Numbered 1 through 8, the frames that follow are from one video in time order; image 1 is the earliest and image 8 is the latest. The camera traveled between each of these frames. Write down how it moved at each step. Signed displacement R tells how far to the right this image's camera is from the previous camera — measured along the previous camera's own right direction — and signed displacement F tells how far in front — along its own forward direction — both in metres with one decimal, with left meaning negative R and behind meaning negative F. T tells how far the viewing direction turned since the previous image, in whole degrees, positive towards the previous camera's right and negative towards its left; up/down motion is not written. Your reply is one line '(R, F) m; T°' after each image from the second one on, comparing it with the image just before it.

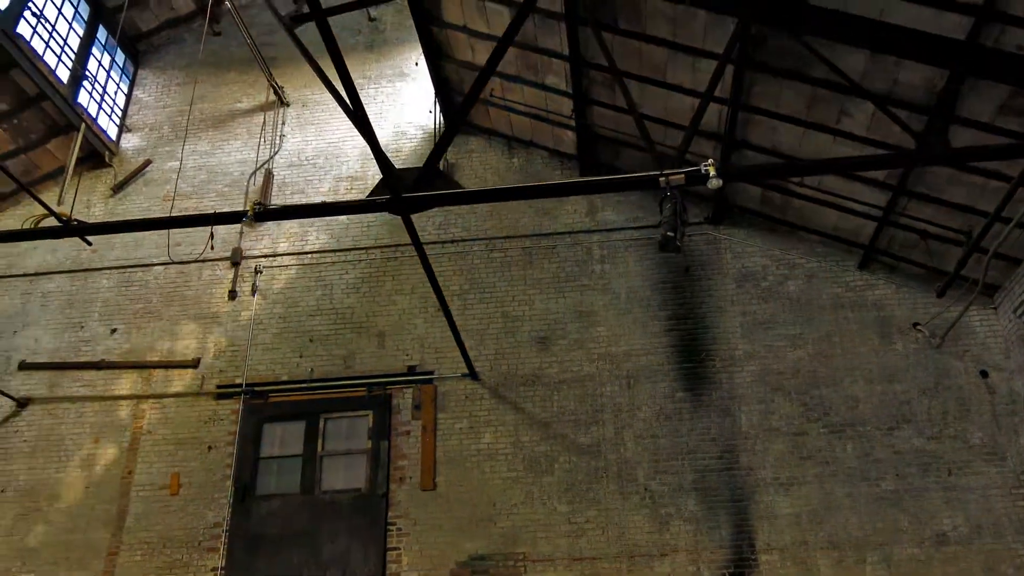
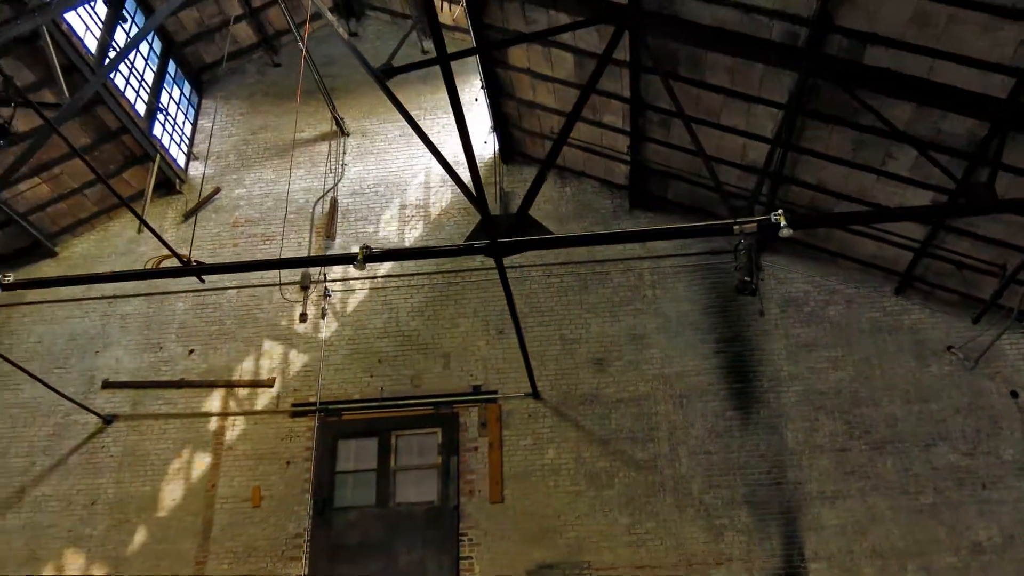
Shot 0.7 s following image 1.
(-1.1, -0.6) m; 0°
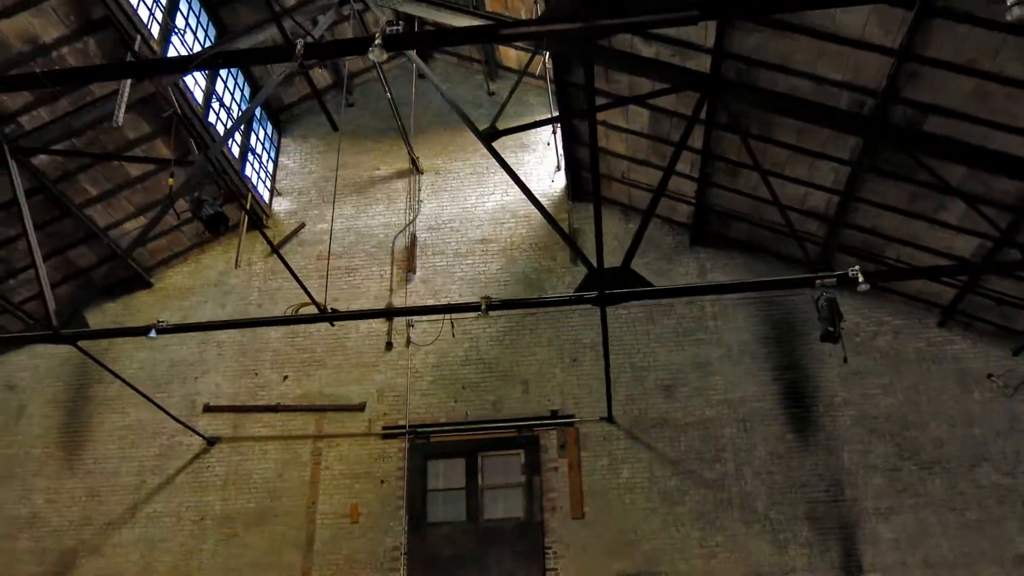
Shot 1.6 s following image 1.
(-1.5, -0.8) m; 0°
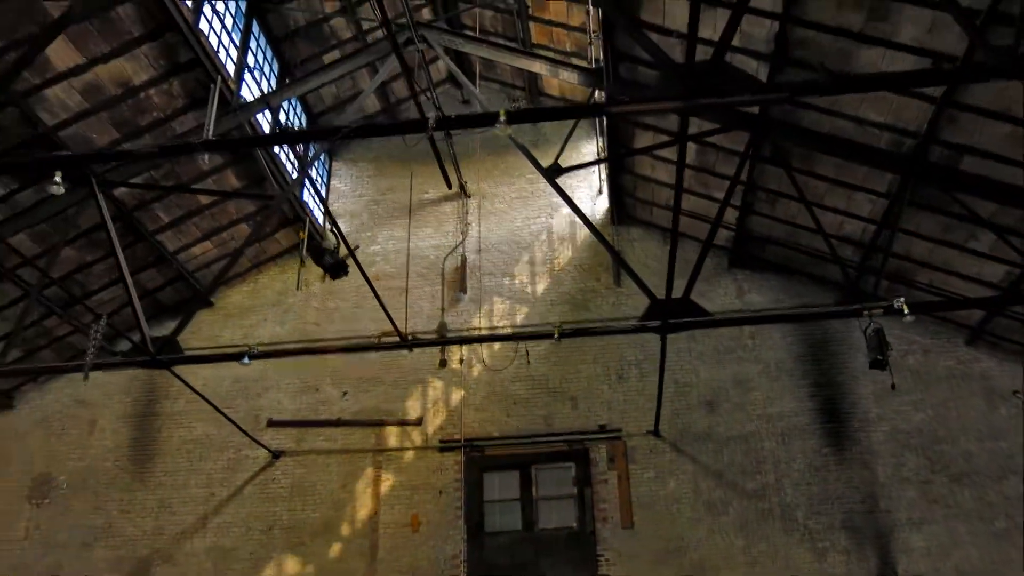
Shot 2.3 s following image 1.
(-1.1, -0.6) m; 0°
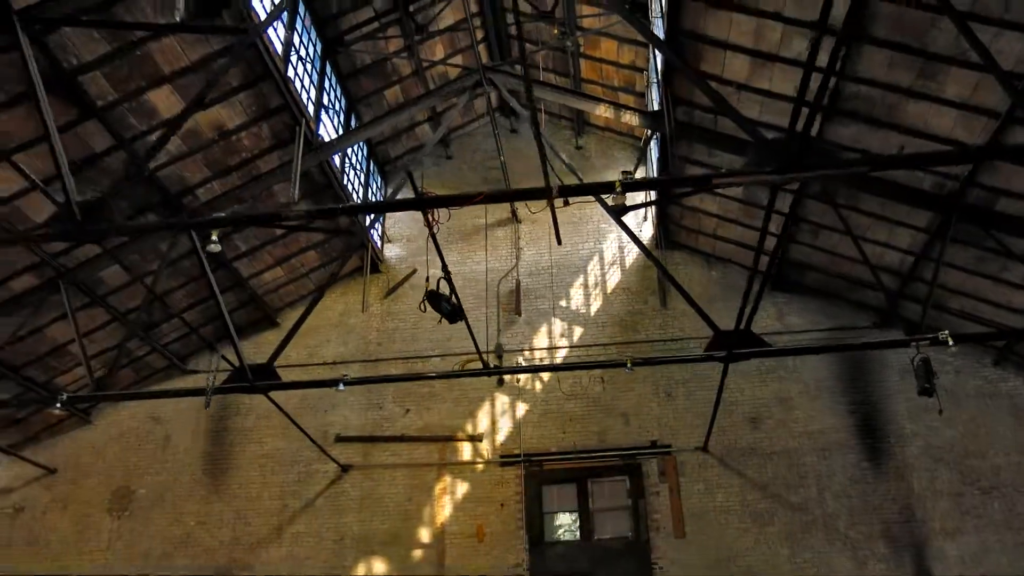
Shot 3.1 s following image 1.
(-1.3, -0.7) m; 0°
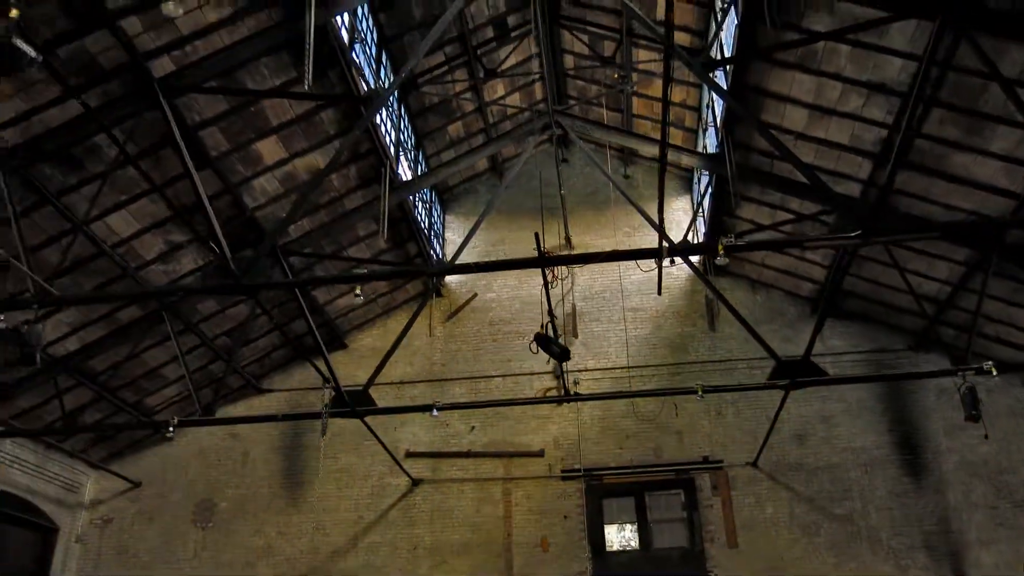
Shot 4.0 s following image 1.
(-1.5, -0.8) m; 0°
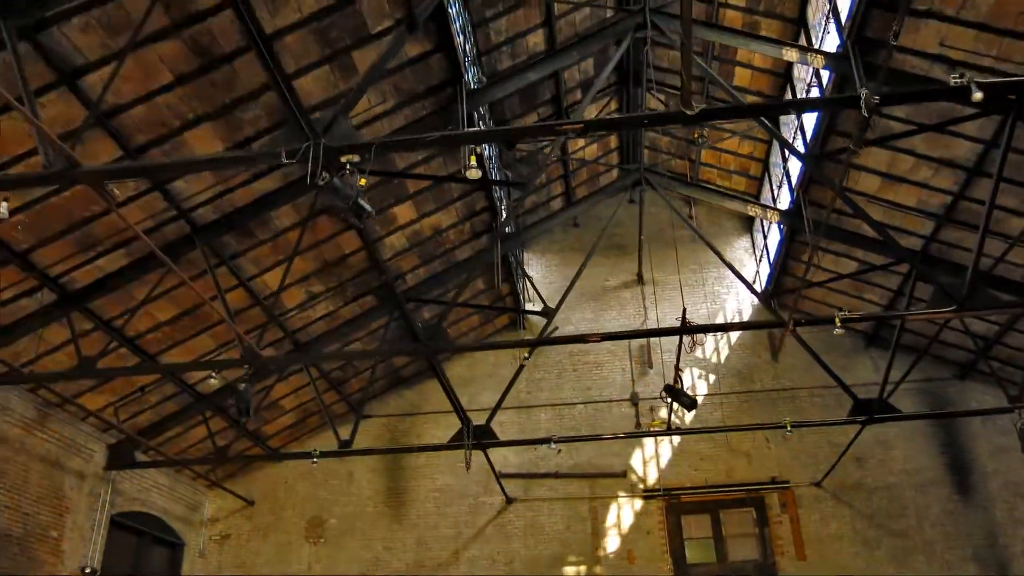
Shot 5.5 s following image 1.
(-2.4, -1.3) m; 0°
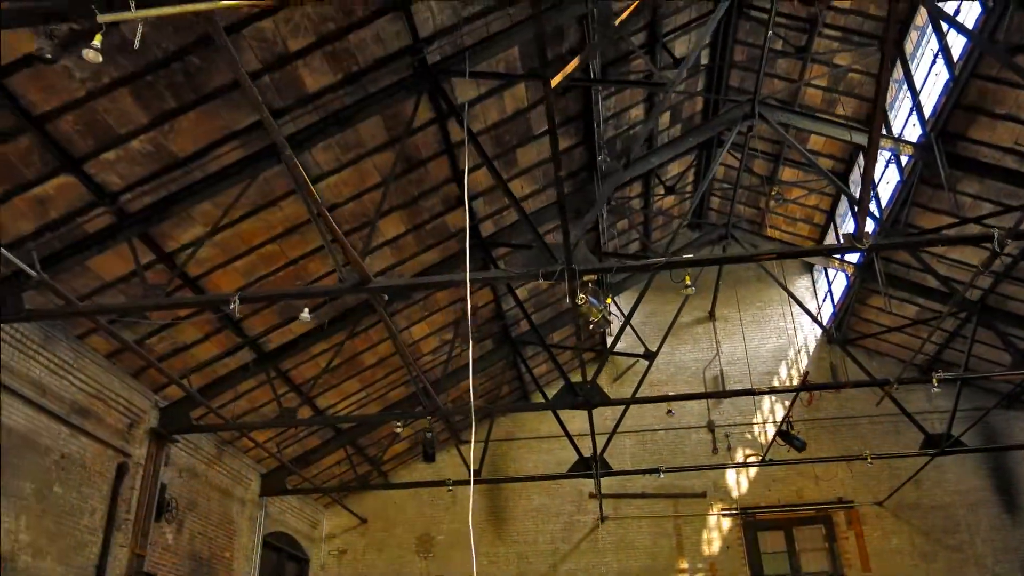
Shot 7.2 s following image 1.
(-2.8, -1.6) m; 0°
